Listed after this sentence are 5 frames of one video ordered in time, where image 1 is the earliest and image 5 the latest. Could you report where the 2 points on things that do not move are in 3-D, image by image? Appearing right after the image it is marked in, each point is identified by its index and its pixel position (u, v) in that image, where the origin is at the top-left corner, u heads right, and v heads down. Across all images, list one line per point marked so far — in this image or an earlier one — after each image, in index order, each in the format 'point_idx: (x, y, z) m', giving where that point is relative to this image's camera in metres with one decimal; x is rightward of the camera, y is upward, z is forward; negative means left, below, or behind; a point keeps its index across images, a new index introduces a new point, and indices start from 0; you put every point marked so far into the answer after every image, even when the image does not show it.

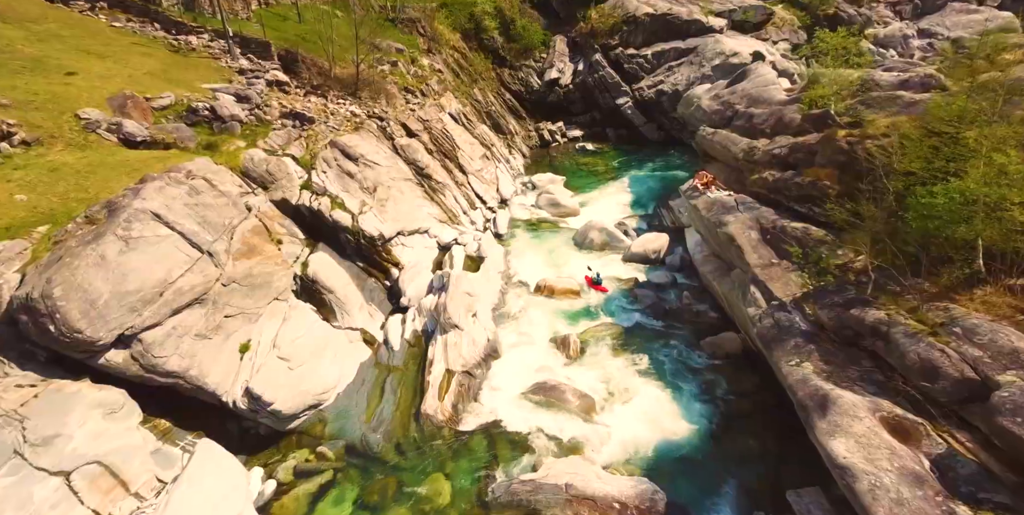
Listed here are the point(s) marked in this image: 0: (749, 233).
0: (+6.7, +0.7, +12.4) m
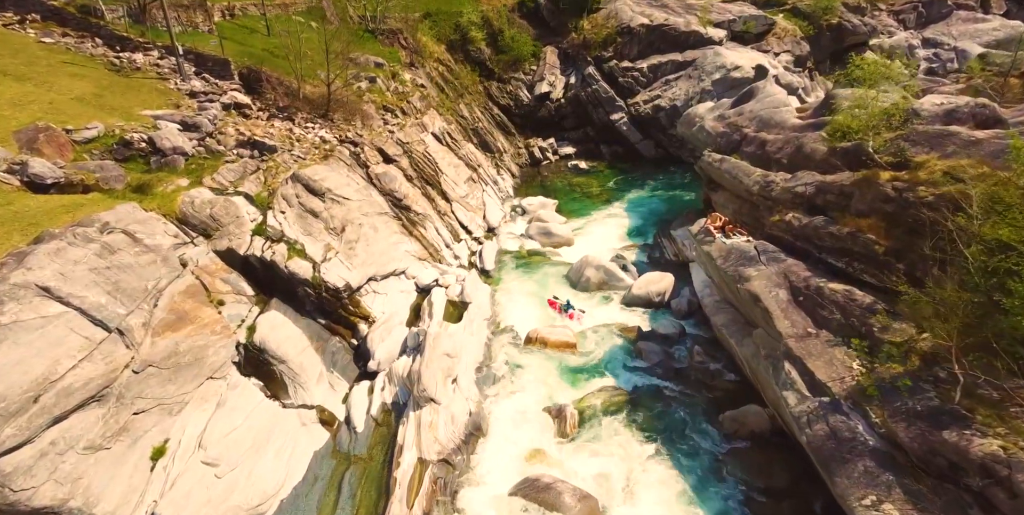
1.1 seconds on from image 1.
0: (+6.4, -0.8, +10.5) m
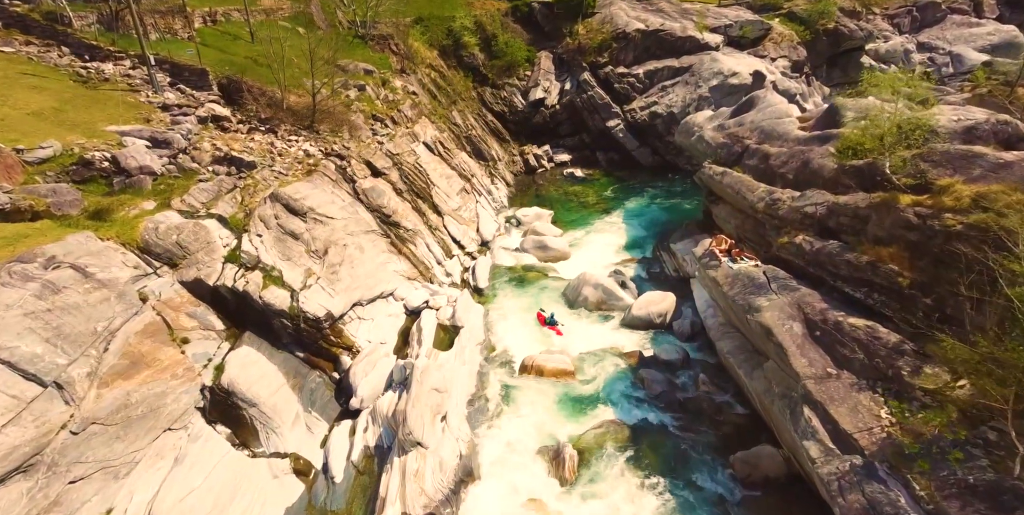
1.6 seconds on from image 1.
0: (+6.2, -1.5, +9.7) m
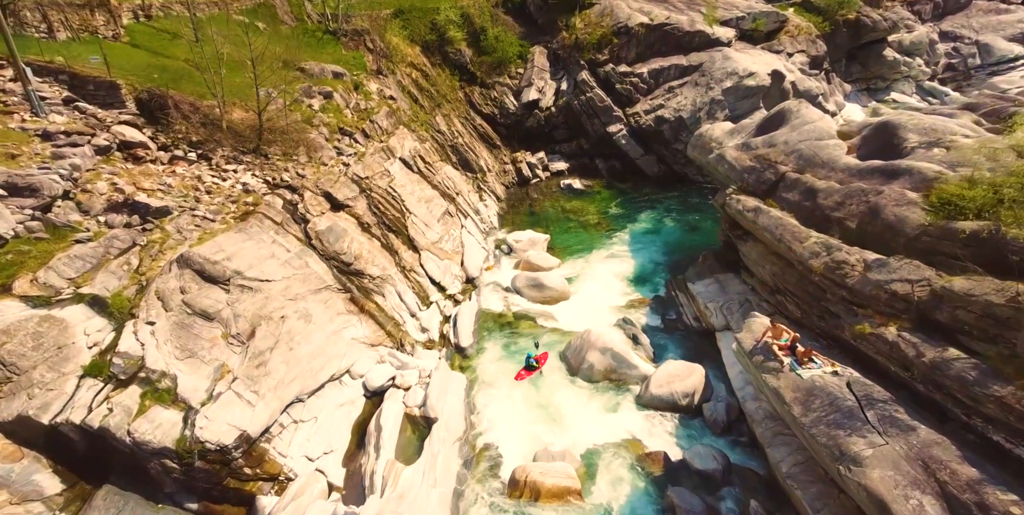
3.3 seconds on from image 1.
0: (+6.0, -3.6, +6.4) m
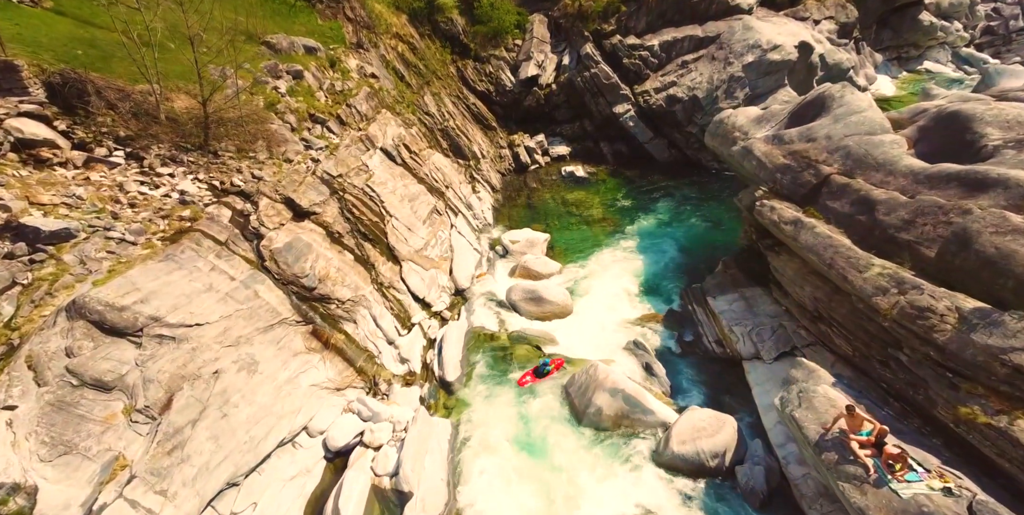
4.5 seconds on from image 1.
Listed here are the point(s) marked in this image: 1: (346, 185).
0: (+5.8, -4.8, +4.2) m
1: (-6.4, +2.8, +16.5) m
